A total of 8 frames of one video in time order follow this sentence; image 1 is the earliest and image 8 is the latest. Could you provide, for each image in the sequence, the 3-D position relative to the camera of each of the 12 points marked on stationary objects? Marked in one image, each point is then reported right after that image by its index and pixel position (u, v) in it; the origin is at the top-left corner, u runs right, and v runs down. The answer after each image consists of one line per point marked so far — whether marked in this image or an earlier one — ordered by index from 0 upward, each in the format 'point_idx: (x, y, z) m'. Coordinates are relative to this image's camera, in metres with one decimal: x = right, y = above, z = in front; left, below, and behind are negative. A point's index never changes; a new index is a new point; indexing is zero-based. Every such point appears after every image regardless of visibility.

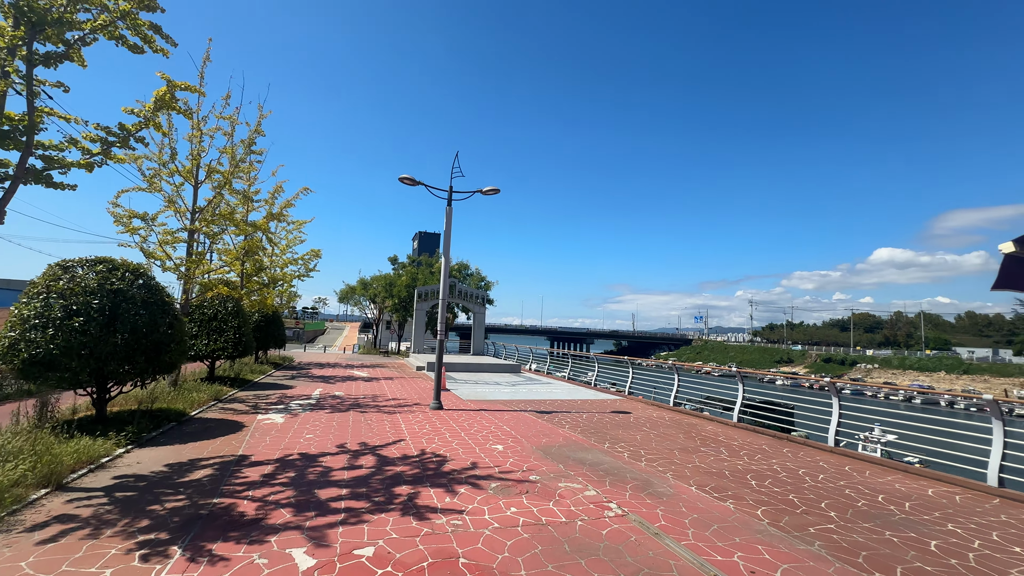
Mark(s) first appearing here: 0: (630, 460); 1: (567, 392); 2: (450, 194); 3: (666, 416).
0: (+1.2, -1.7, +4.5) m
1: (+1.2, -2.4, +10.3) m
2: (-1.0, +1.6, +7.4) m
3: (+2.5, -2.1, +7.3) m
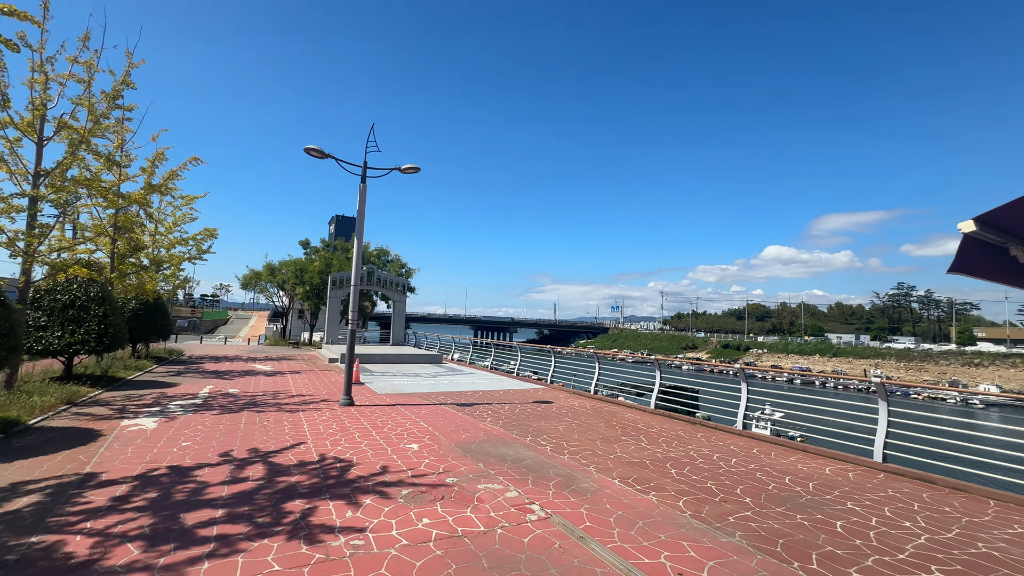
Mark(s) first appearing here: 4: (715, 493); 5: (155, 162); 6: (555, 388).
0: (+0.4, -1.6, +4.3) m
1: (-0.5, -2.1, +10.0) m
2: (-2.2, +1.8, +6.7) m
3: (+1.2, -1.9, +7.3) m
4: (+1.5, -1.5, +3.4) m
5: (-7.7, +2.7, +9.8) m
6: (+0.9, -2.0, +9.2) m
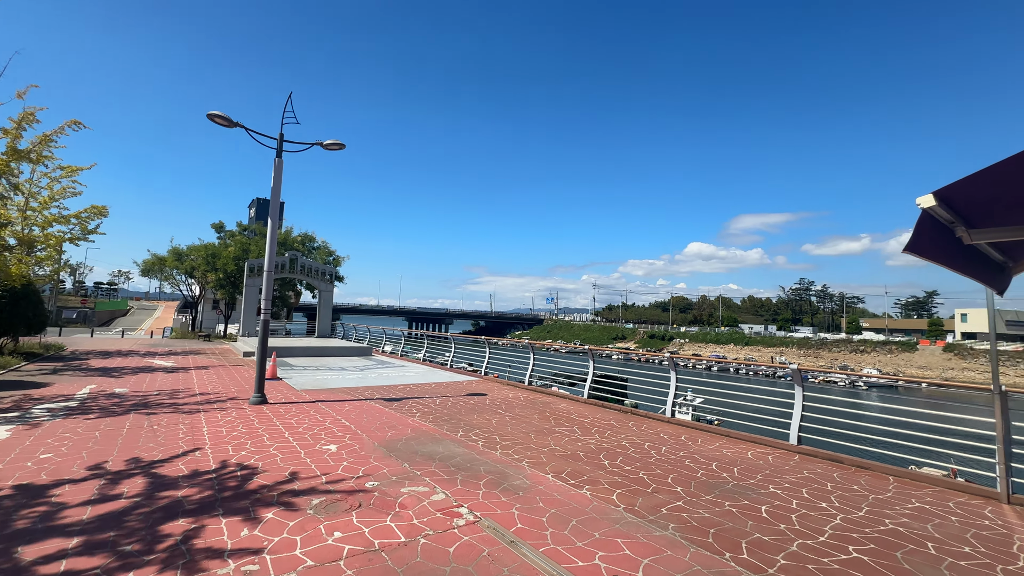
0: (-0.3, -1.5, +4.1) m
1: (-1.9, -1.9, +9.7) m
2: (-3.1, +2.0, +6.1) m
3: (+0.2, -1.7, +7.2) m
4: (+1.0, -1.5, +3.4) m
5: (-9.0, +3.0, +8.3) m
6: (-0.5, -1.8, +9.0) m
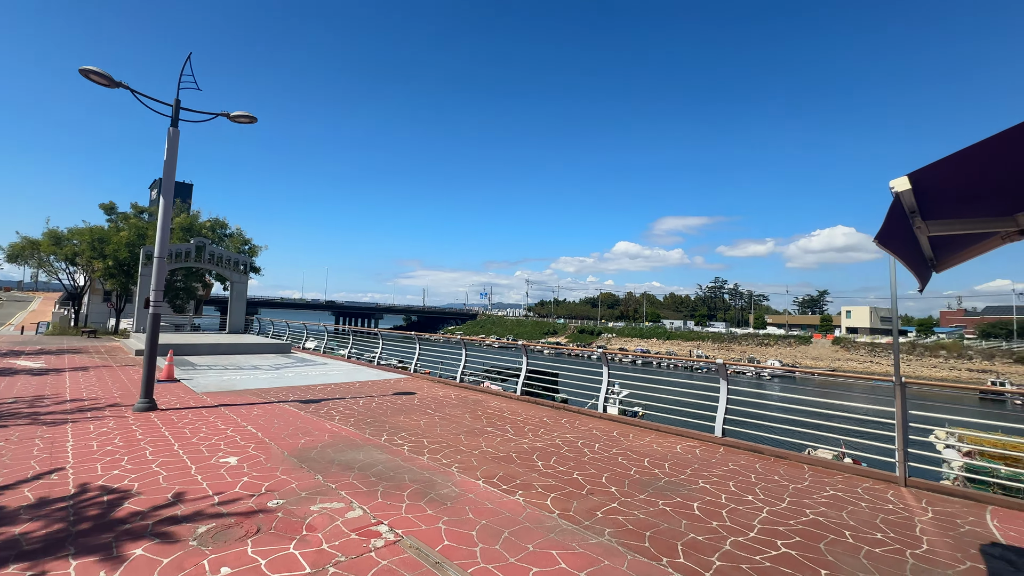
0: (-0.8, -1.4, +3.8) m
1: (-3.3, -1.7, +9.0) m
2: (-3.9, +2.1, +5.3) m
3: (-0.9, -1.6, +6.9) m
4: (+0.5, -1.4, +3.2) m
5: (-10.0, +3.2, +6.6) m
6: (-1.8, -1.7, +8.6) m
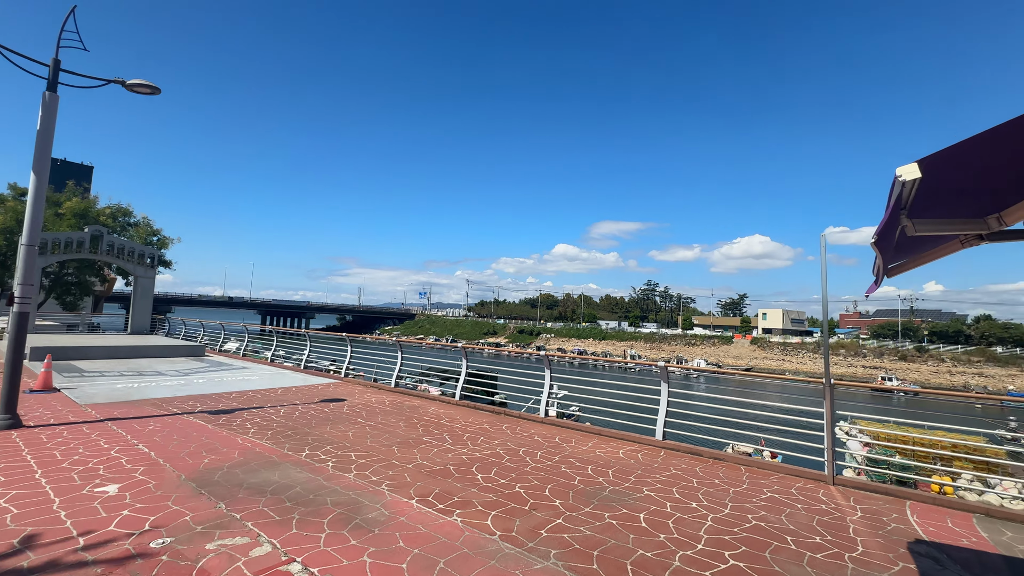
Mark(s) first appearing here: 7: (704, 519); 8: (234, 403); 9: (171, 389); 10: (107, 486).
0: (-1.3, -1.4, +3.4) m
1: (-4.5, -1.7, +8.3) m
2: (-4.5, +2.2, +4.5) m
3: (-1.8, -1.6, +6.5) m
4: (+0.1, -1.4, +3.0) m
5: (-10.7, +3.4, +5.0) m
6: (-2.9, -1.7, +8.1) m
7: (+1.2, -1.5, +2.9) m
8: (-3.5, -1.4, +5.7) m
9: (-4.9, -1.5, +6.5) m
10: (-2.6, -1.3, +2.9) m
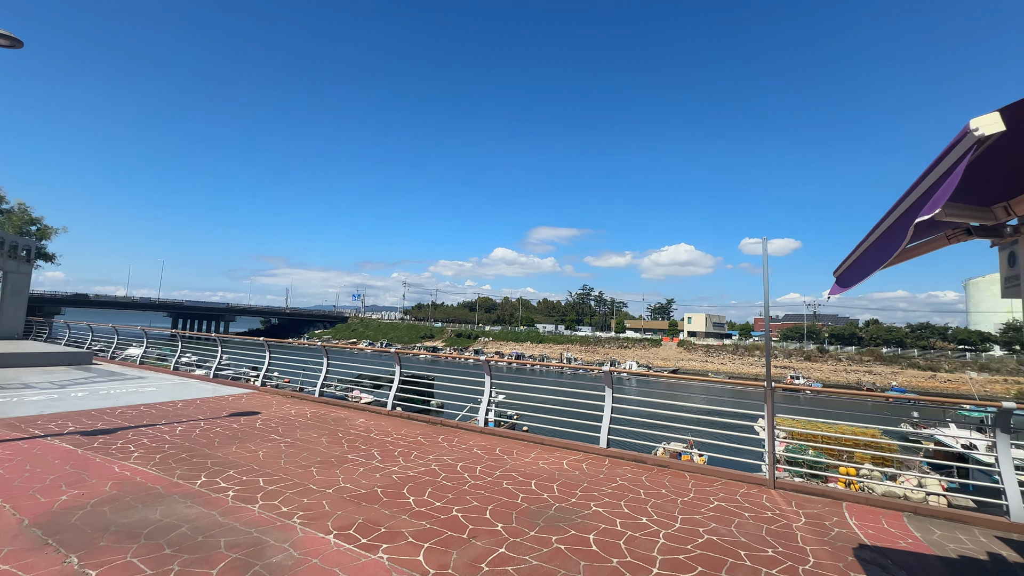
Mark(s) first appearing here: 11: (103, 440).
0: (-1.7, -1.4, +2.8) m
1: (-5.5, -1.6, +7.2) m
2: (-5.0, +2.2, +3.5) m
3: (-2.6, -1.6, +5.8) m
4: (-0.3, -1.4, +2.7) m
5: (-11.2, +3.5, +3.2) m
6: (-3.9, -1.7, +7.3) m
7: (+0.9, -1.5, +2.7) m
8: (-4.2, -1.4, +4.8) m
9: (-5.7, -1.4, +5.5) m
10: (-2.9, -1.2, +2.2) m
11: (-3.7, -1.4, +4.1) m
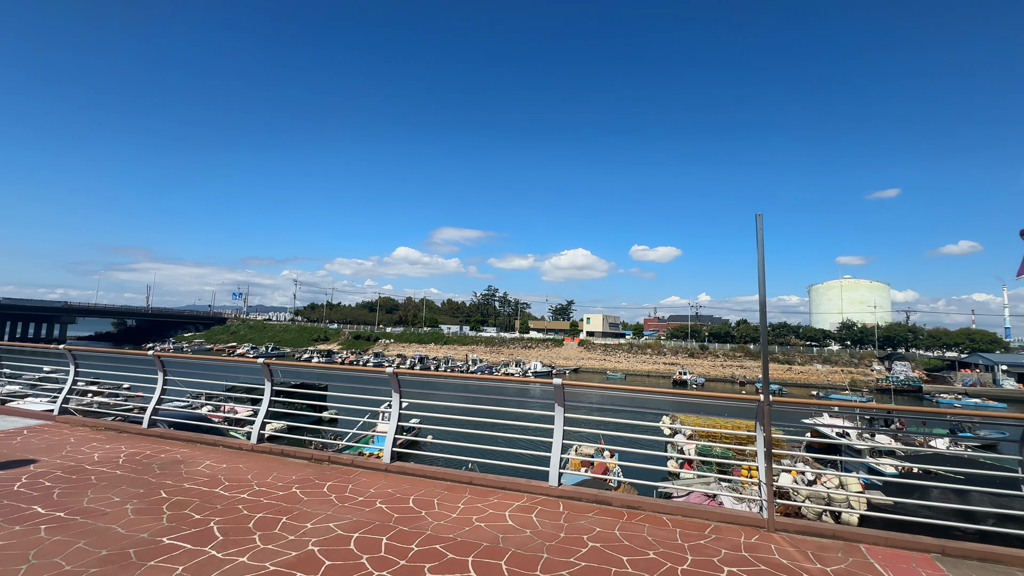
0: (-1.9, -1.2, +1.3) m
1: (-6.6, -1.5, +4.8) m
2: (-5.2, +2.4, +1.3) m
3: (-3.4, -1.5, +4.0) m
4: (-0.5, -1.3, +1.4) m
5: (-11.2, +3.7, -0.4) m
6: (-5.0, -1.5, +5.1) m
7: (+0.6, -1.4, +1.7) m
8: (-4.7, -1.3, +2.7) m
9: (-6.4, -1.2, +3.0) m
10: (-3.0, -1.1, +0.4) m
11: (-4.1, -1.2, +2.1) m
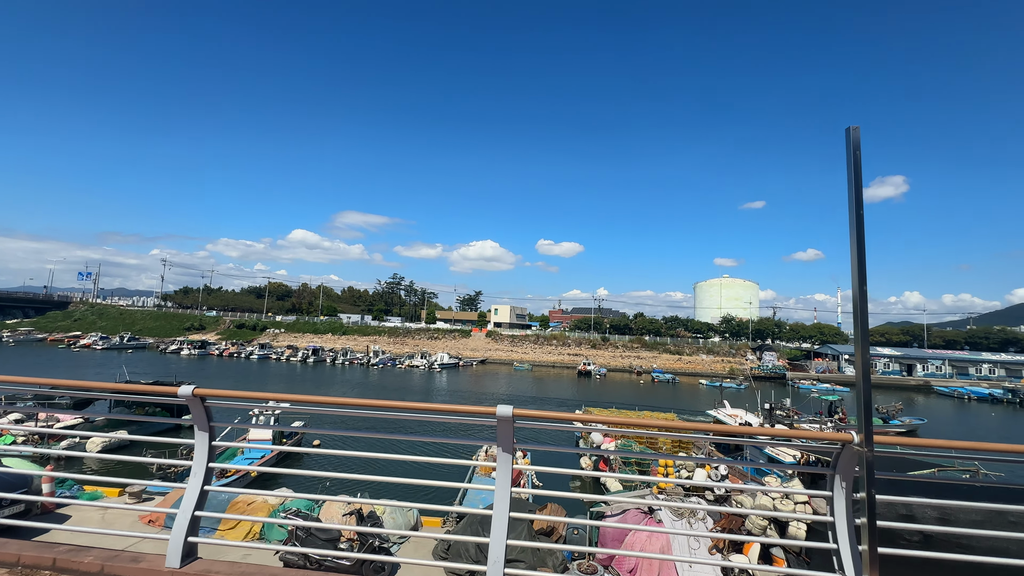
0: (-1.8, -1.0, -0.6) m
1: (-7.1, -1.1, +1.9) m
2: (-5.0, +2.7, -1.4) m
3: (-3.9, -1.2, +1.8) m
4: (-0.5, -1.1, -0.2) m
5: (-10.5, +4.1, -4.2) m
6: (-5.6, -1.1, +2.5) m
7: (+0.6, -1.2, +0.3) m
8: (-4.9, -0.9, +0.2) m
9: (-6.6, -0.9, +0.2) m
10: (-2.7, -0.9, -1.7) m
11: (-4.1, -0.9, -0.3) m
